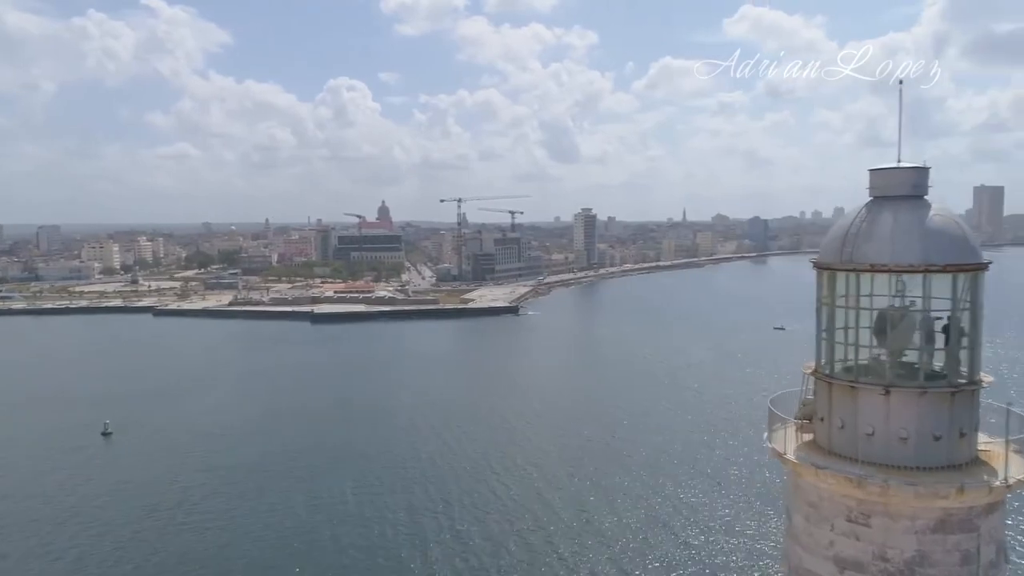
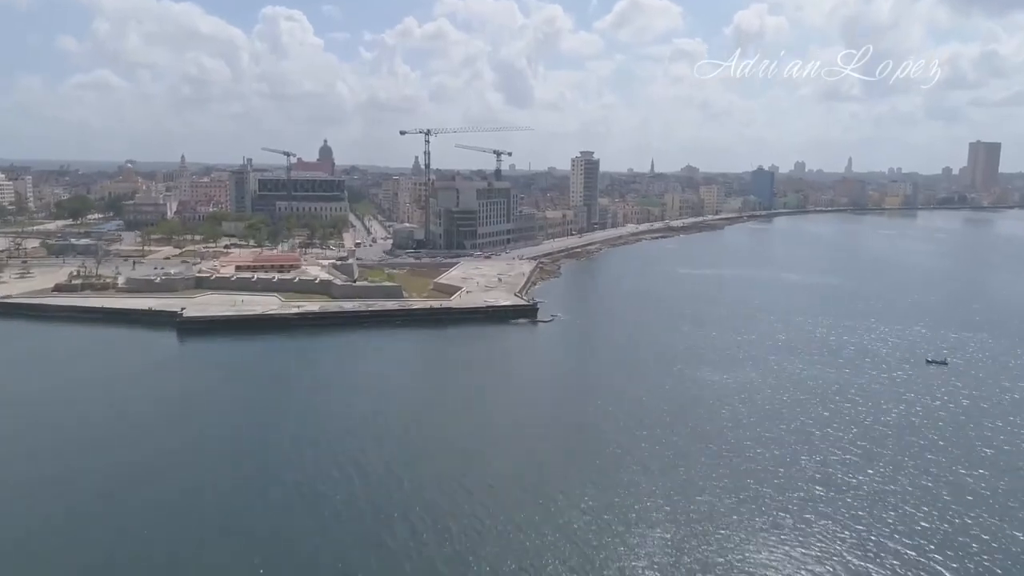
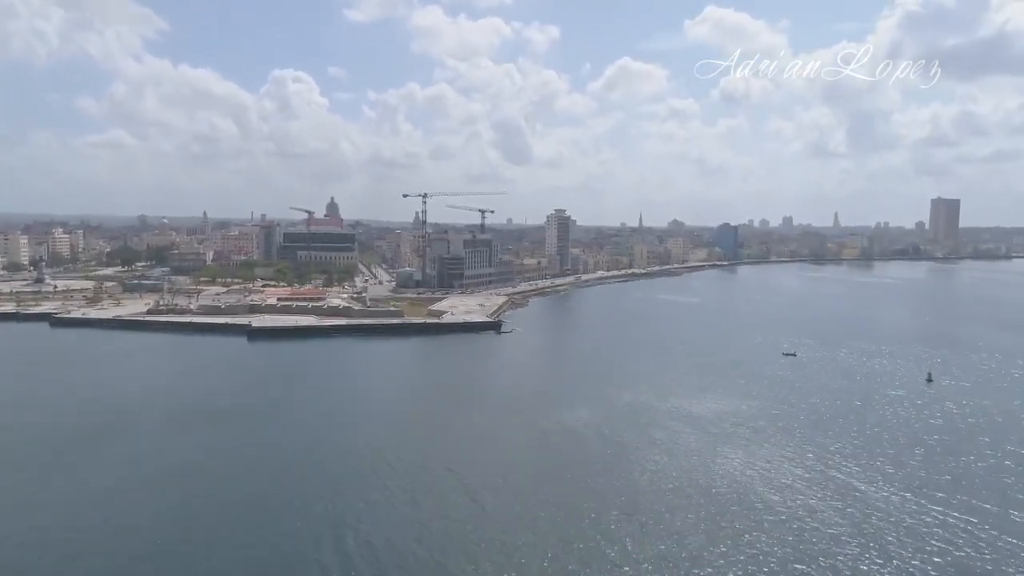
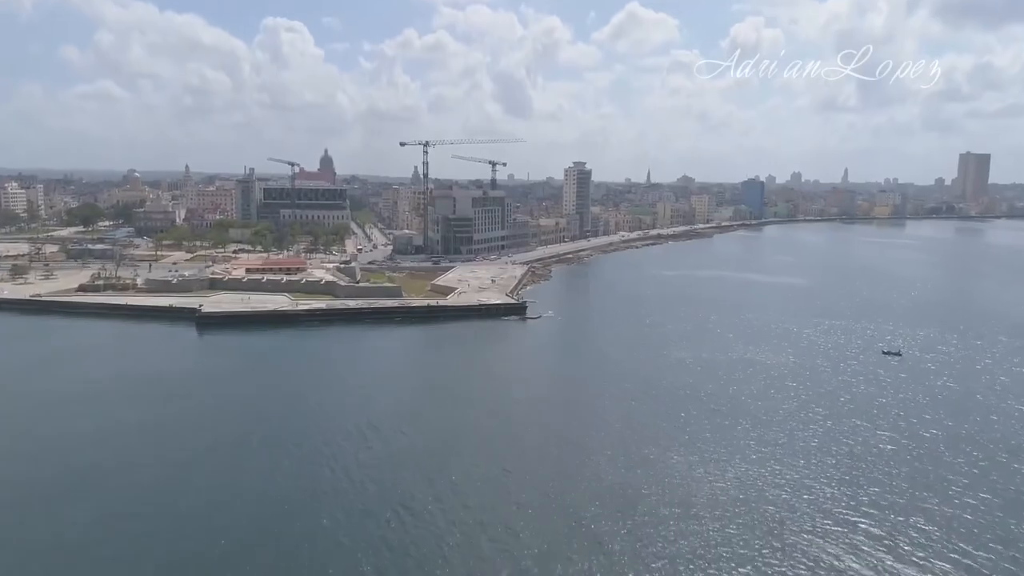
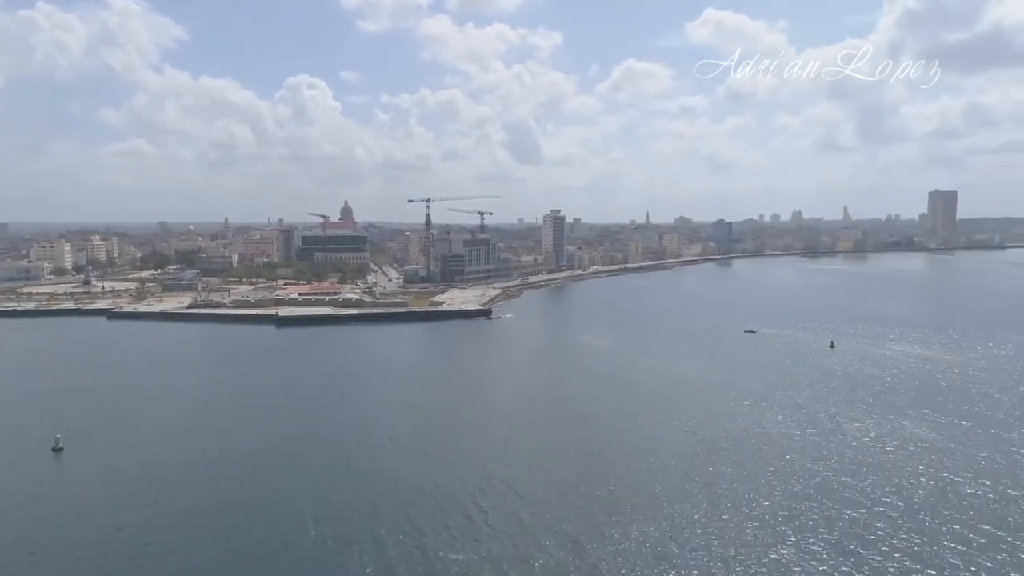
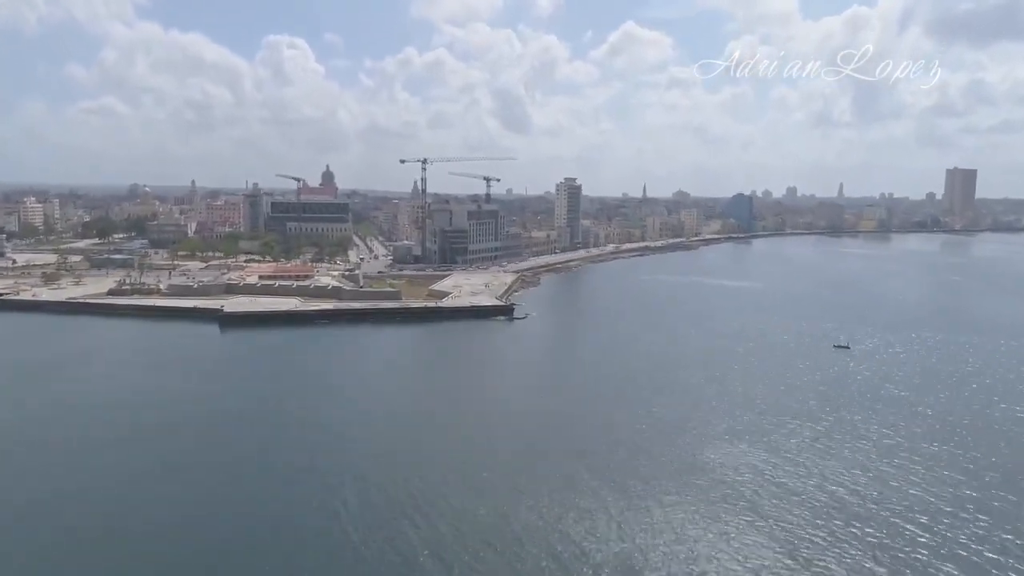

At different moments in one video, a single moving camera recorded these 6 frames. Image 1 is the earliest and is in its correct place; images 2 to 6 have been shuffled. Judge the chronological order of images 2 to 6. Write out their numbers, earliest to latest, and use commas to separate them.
5, 3, 6, 4, 2
